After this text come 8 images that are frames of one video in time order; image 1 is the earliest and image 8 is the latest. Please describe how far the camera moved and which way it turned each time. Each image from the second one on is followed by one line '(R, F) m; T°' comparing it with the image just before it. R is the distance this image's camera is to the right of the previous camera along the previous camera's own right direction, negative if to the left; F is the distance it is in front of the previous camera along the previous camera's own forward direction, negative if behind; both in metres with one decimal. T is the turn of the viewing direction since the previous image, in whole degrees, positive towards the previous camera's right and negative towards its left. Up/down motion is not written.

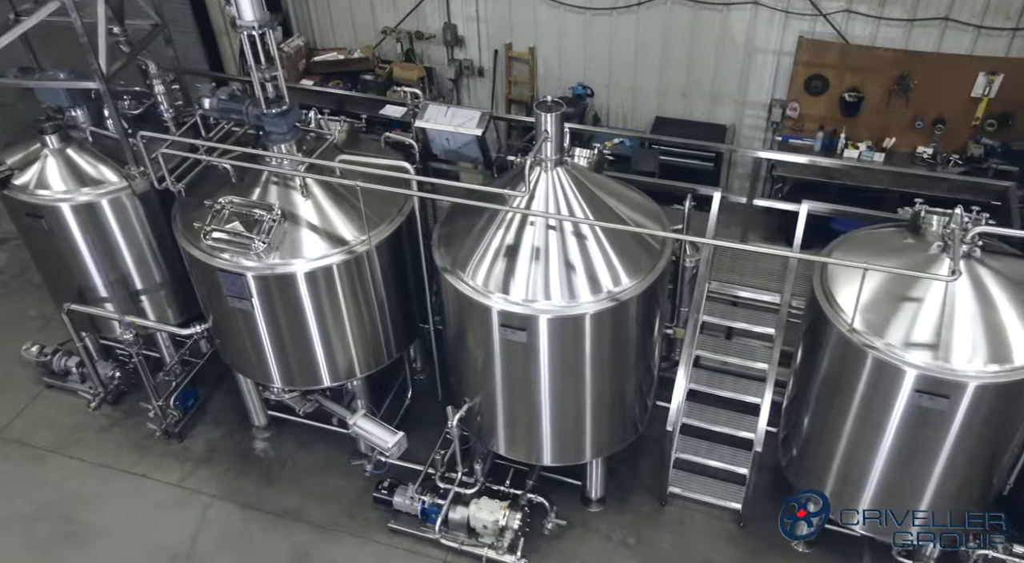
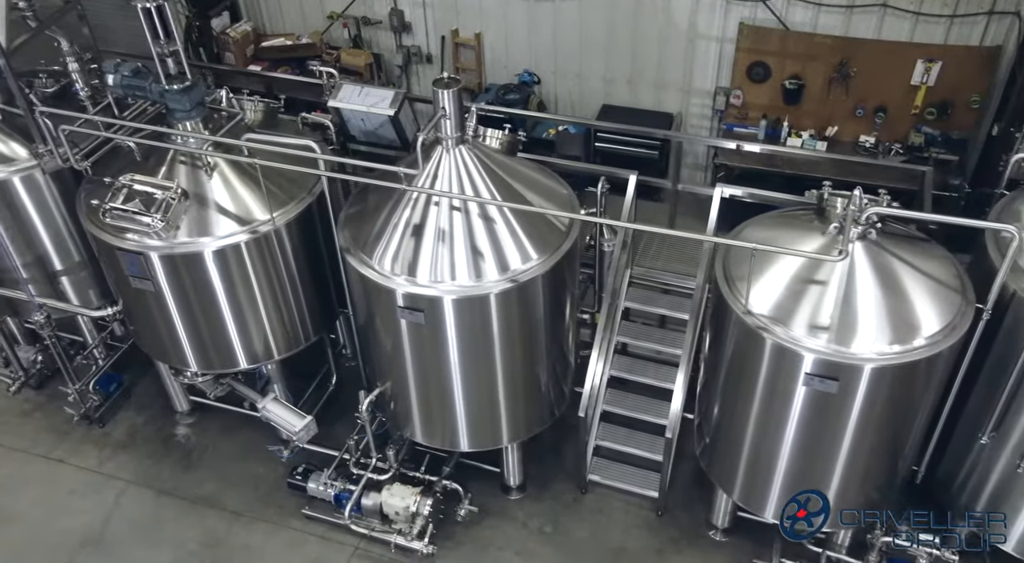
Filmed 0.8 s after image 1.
(+0.4, +0.1) m; 0°
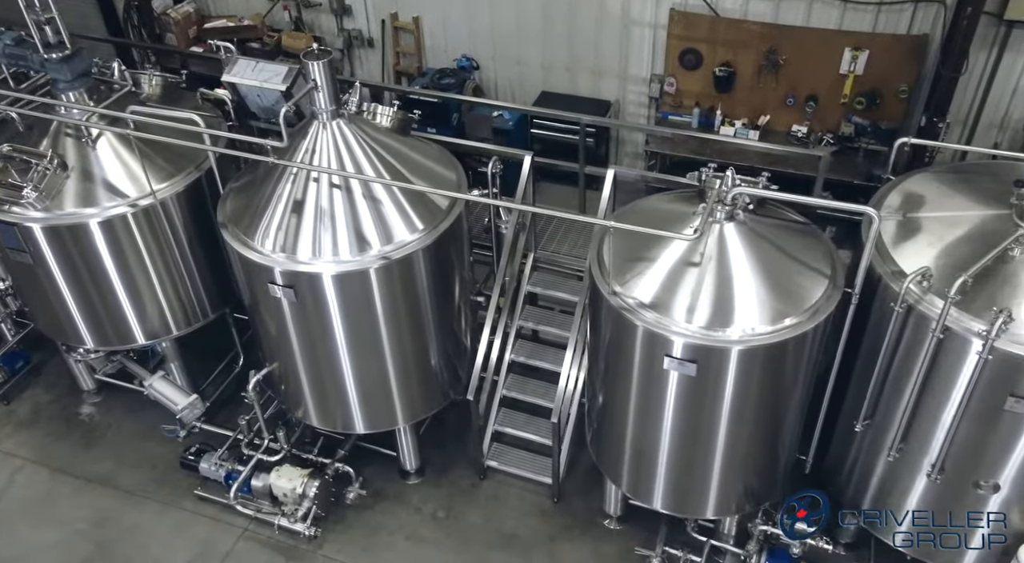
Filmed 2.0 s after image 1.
(+0.6, +0.1) m; 0°
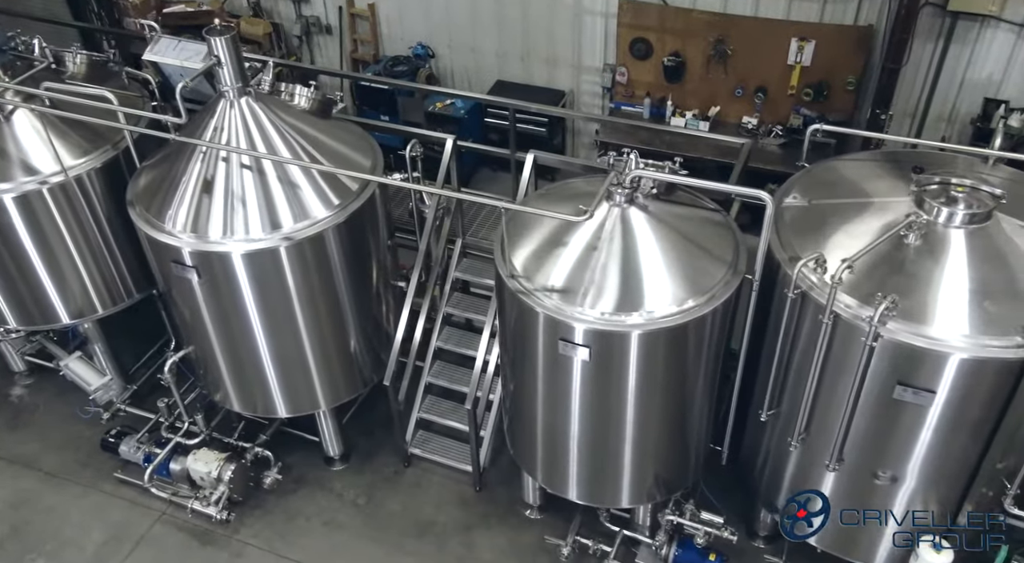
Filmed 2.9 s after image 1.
(+0.4, 0.0) m; 0°
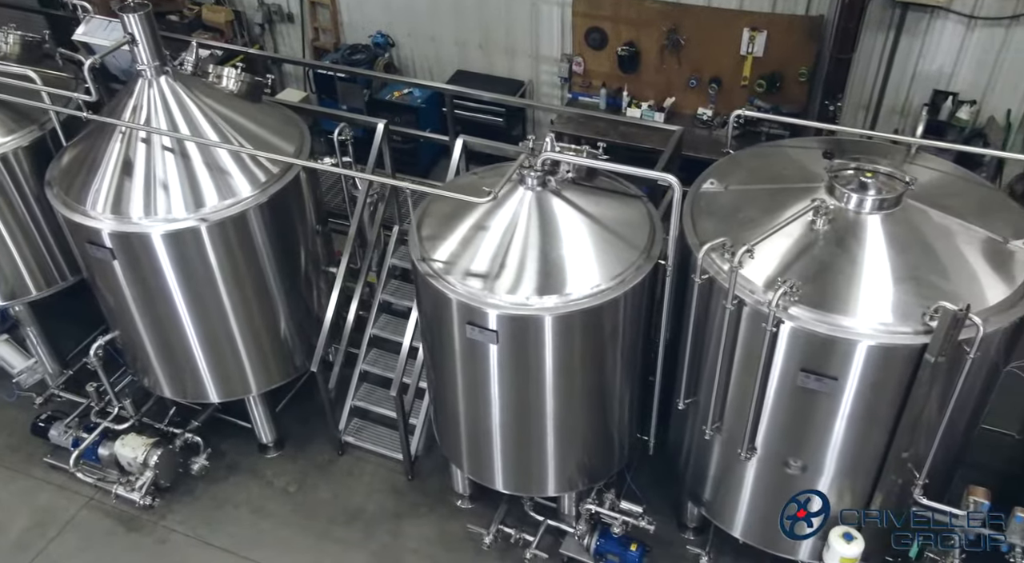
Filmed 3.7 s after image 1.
(+0.3, 0.0) m; 0°
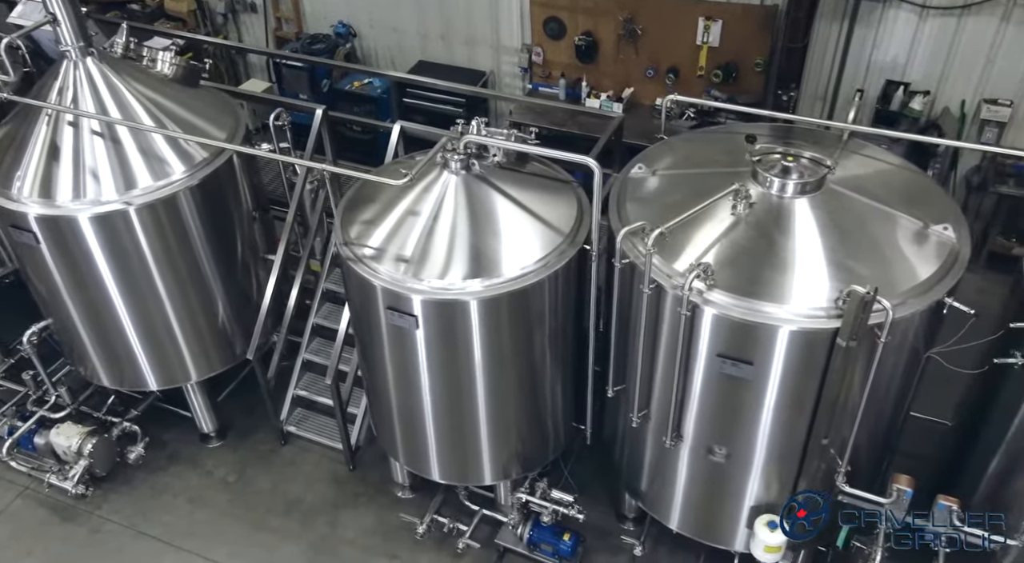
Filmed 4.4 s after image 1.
(+0.3, 0.0) m; 0°
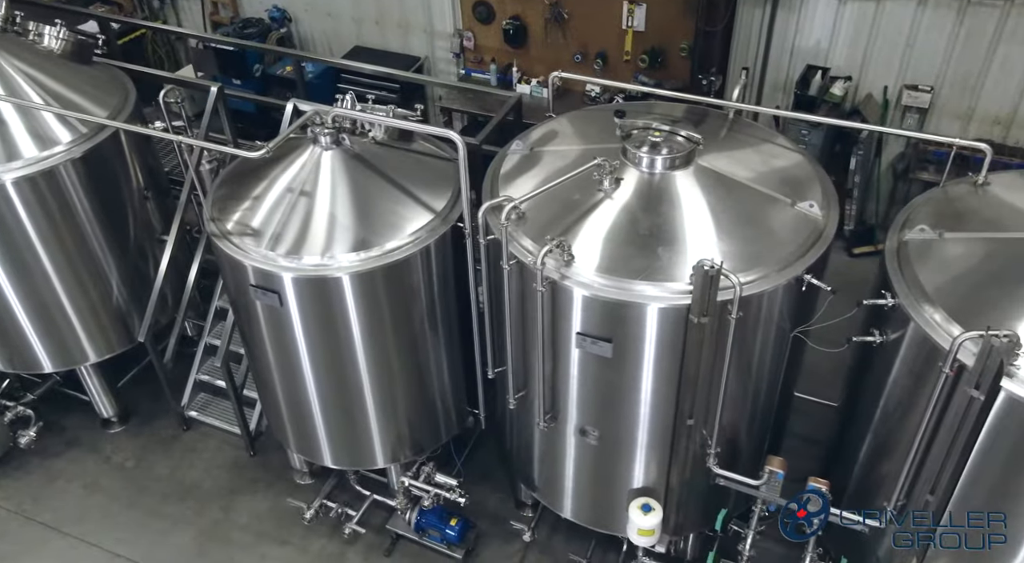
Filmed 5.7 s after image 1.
(+0.5, +0.1) m; +1°
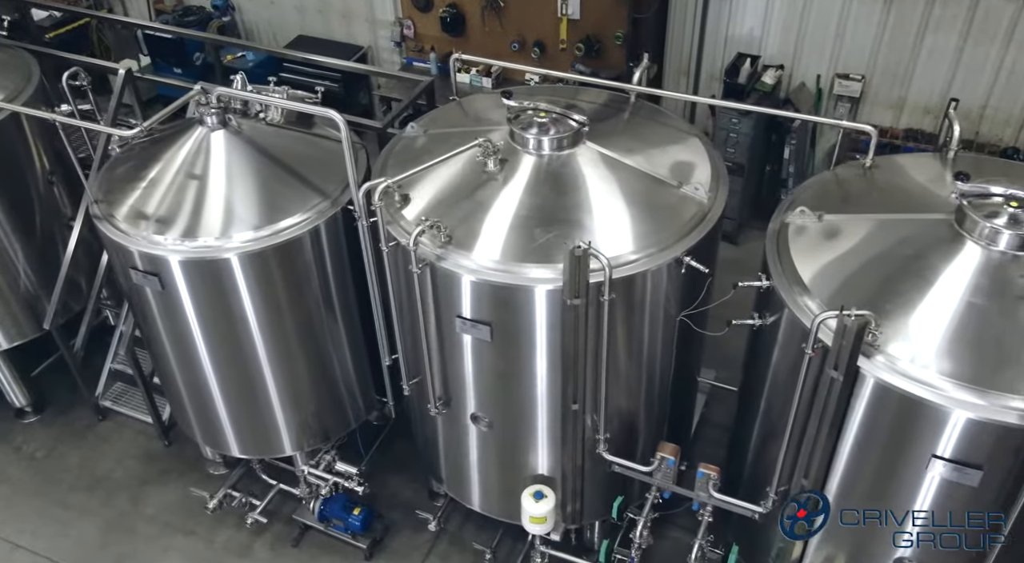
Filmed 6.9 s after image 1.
(+0.4, 0.0) m; +1°
